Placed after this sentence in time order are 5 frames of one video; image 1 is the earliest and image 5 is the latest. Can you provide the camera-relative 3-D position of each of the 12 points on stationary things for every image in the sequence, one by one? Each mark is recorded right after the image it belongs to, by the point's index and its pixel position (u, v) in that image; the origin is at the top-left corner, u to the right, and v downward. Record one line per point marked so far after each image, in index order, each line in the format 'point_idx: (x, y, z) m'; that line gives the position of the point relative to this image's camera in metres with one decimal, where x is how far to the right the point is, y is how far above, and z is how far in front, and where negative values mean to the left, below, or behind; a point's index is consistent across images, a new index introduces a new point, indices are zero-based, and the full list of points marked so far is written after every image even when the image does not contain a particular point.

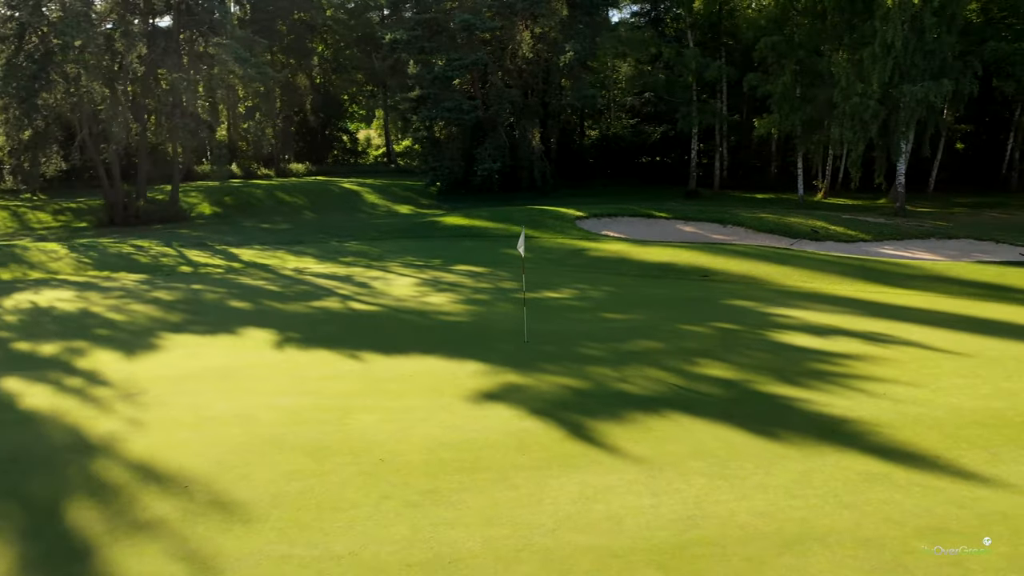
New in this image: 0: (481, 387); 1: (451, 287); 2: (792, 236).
0: (-0.2, -0.9, +7.5) m
1: (-0.9, 0.0, +12.5) m
2: (+6.5, +1.2, +18.8) m
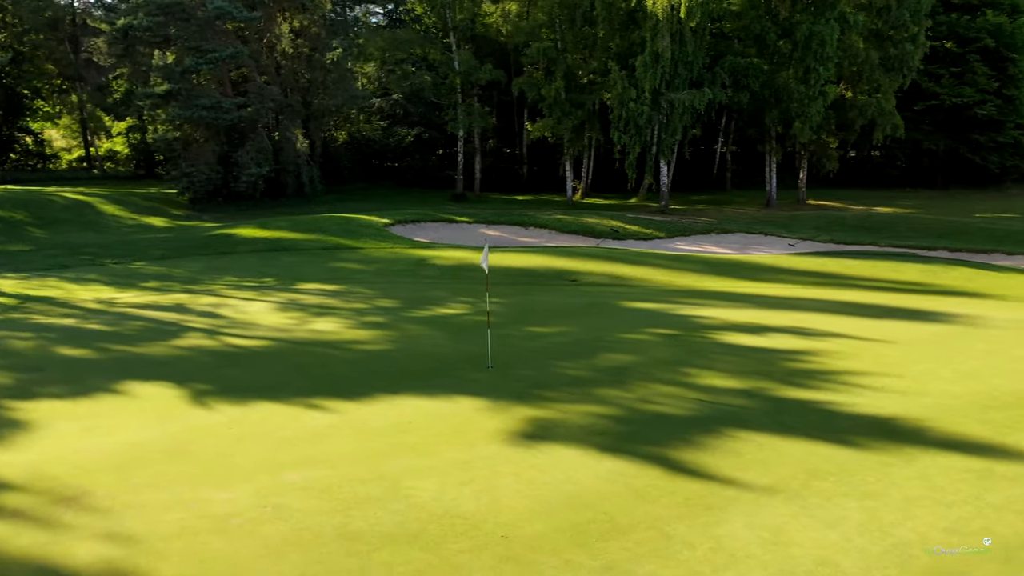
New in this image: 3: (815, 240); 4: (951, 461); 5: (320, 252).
0: (0.0, -1.1, +6.5) m
1: (-2.5, -0.3, +10.9) m
2: (+2.0, +1.2, +19.5) m
3: (+7.2, +1.1, +19.5) m
4: (+3.1, -1.2, +5.9) m
5: (-3.5, +0.7, +15.3) m
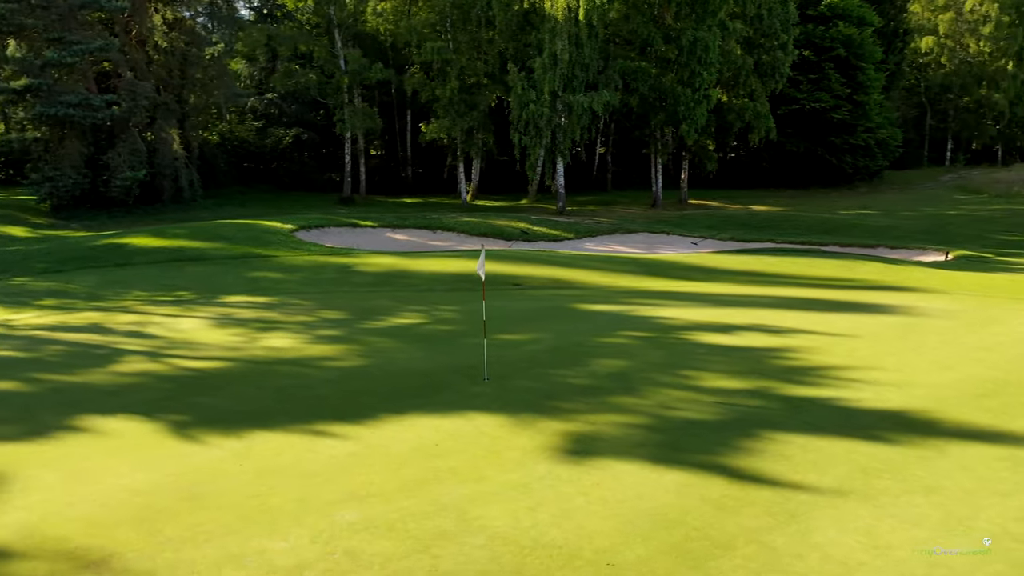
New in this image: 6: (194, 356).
0: (+0.3, -1.1, +6.2) m
1: (-3.0, -0.4, +10.1) m
2: (-0.1, +1.2, +19.3) m
3: (+5.0, +1.2, +20.2) m
4: (+3.5, -1.2, +6.1) m
5: (-4.8, +0.5, +14.2) m
6: (-3.3, -0.7, +8.7) m
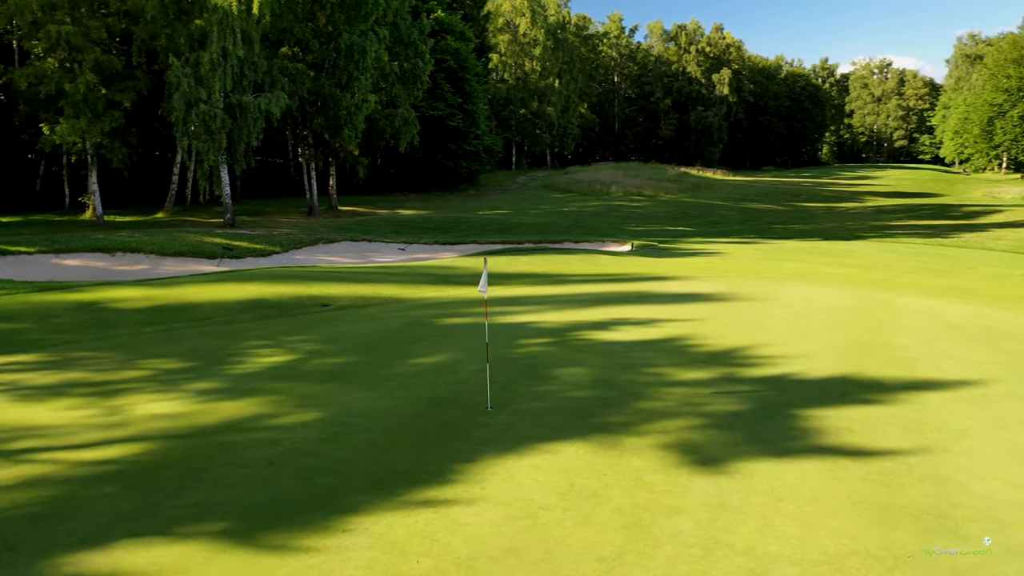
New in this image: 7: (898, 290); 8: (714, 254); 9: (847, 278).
0: (+1.0, -1.2, +5.9) m
1: (-3.8, -0.9, +7.5) m
2: (-6.2, +0.7, +16.9) m
3: (-2.3, +1.1, +20.3) m
4: (+3.8, -1.0, +7.5) m
5: (-7.5, -0.3, +10.1) m
6: (-3.3, -1.2, +6.1) m
7: (+6.2, 0.0, +13.3) m
8: (+4.5, +0.8, +18.4) m
9: (+5.9, +0.2, +14.6) m
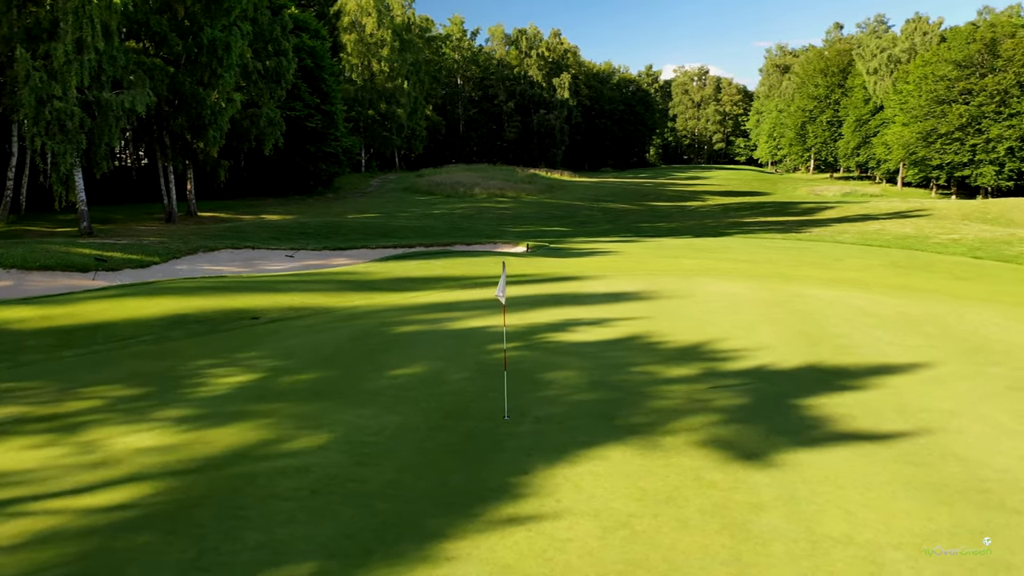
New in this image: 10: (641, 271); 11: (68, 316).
0: (+1.4, -1.2, +5.9) m
1: (-3.7, -1.1, +6.6) m
2: (-7.9, +0.4, +15.3) m
3: (-4.9, +0.9, +19.4) m
4: (+3.8, -0.9, +8.0) m
5: (-7.9, -0.6, +8.3) m
6: (-3.0, -1.3, +5.3) m
7: (+4.9, +0.1, +14.3) m
8: (+2.2, +0.8, +18.9) m
9: (+4.4, +0.3, +15.5) m
10: (+2.4, +0.3, +15.6) m
11: (-5.5, -0.4, +10.1) m
